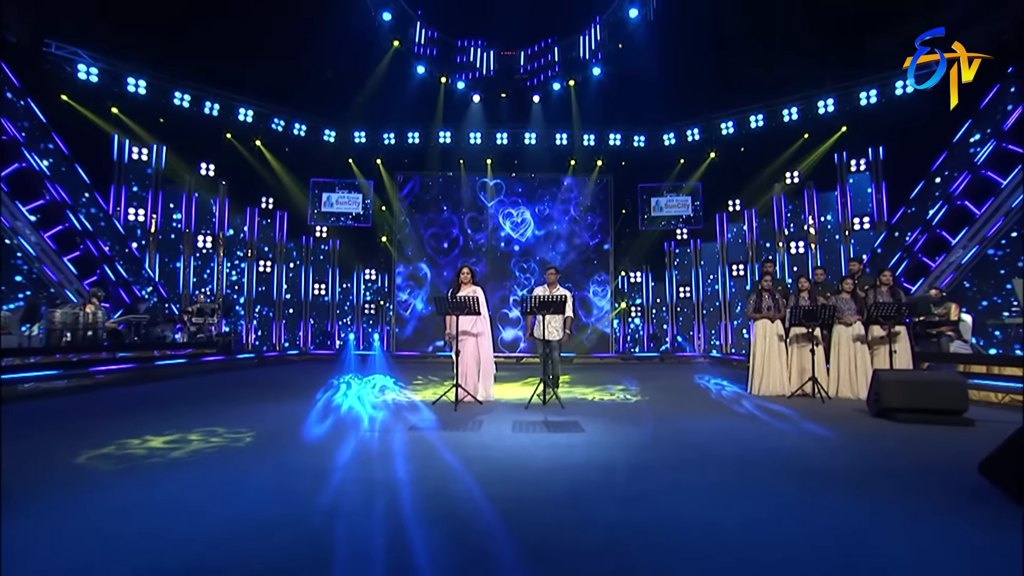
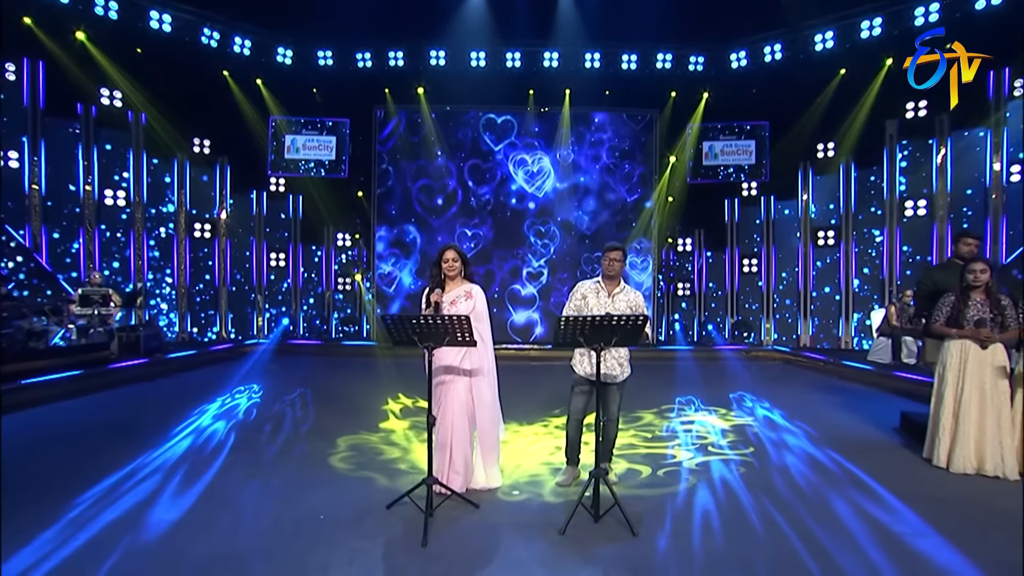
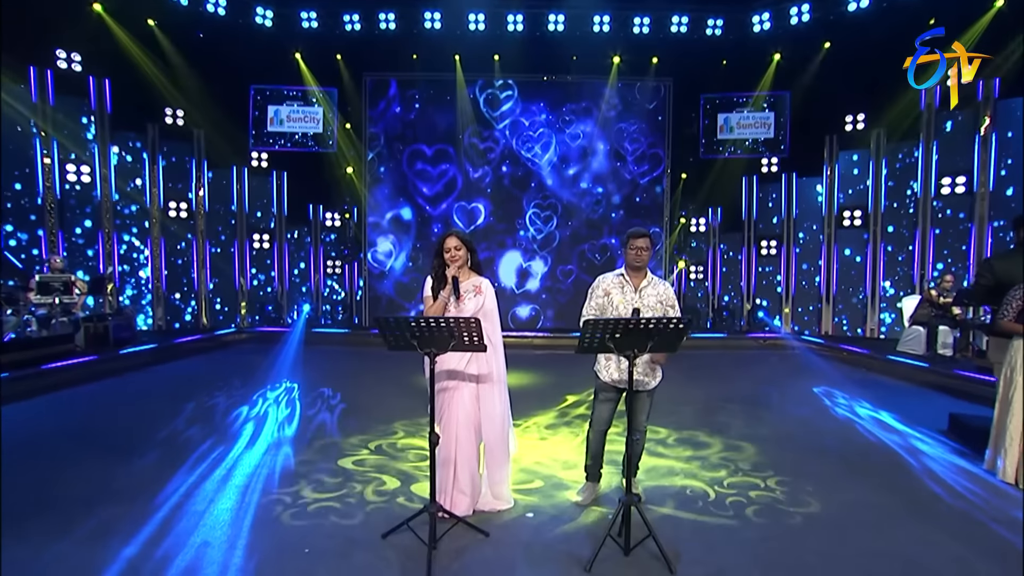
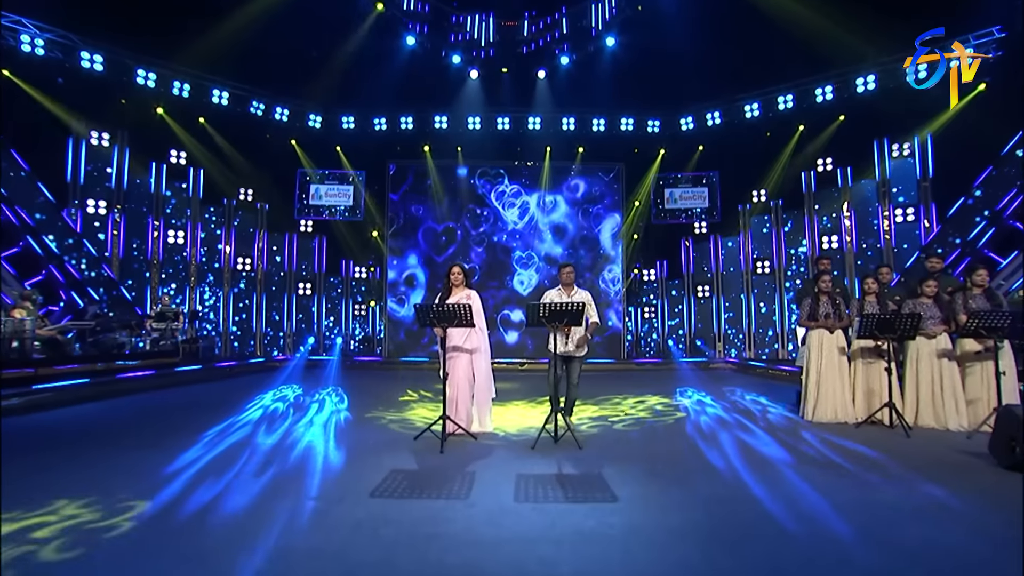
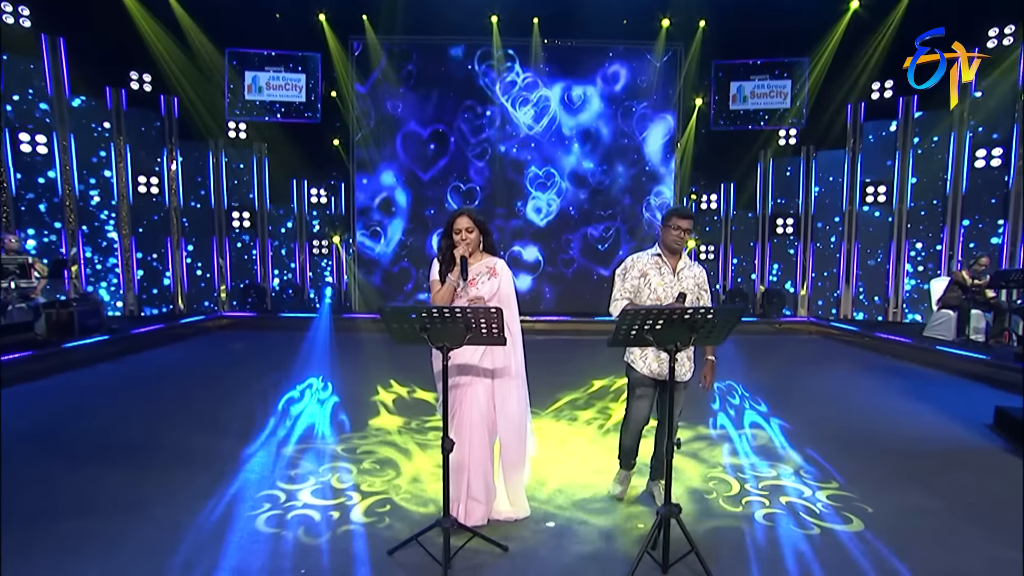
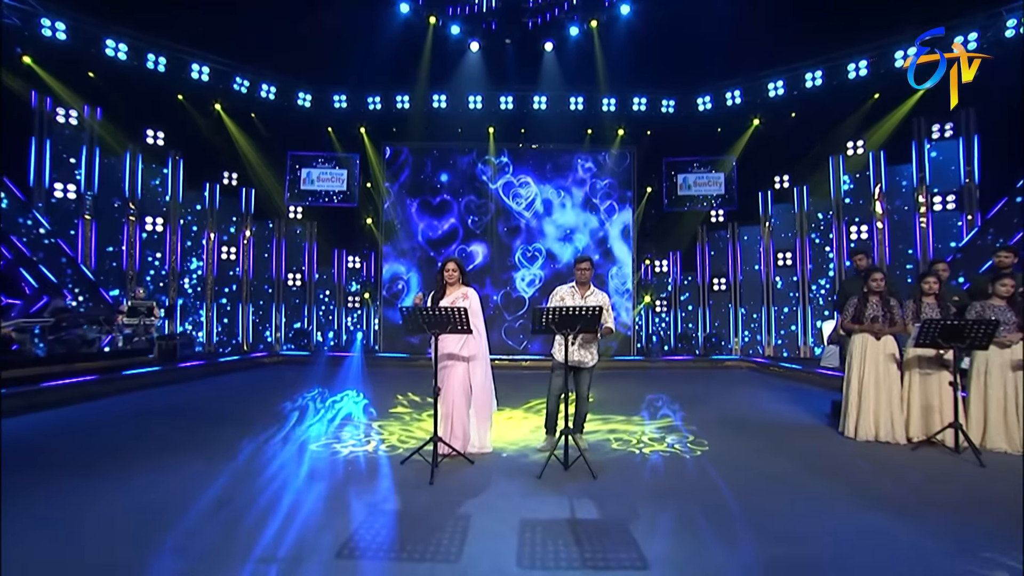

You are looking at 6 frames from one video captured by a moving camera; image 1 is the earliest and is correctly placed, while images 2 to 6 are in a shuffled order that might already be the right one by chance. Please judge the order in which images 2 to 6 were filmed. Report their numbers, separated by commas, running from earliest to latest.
4, 6, 2, 3, 5
